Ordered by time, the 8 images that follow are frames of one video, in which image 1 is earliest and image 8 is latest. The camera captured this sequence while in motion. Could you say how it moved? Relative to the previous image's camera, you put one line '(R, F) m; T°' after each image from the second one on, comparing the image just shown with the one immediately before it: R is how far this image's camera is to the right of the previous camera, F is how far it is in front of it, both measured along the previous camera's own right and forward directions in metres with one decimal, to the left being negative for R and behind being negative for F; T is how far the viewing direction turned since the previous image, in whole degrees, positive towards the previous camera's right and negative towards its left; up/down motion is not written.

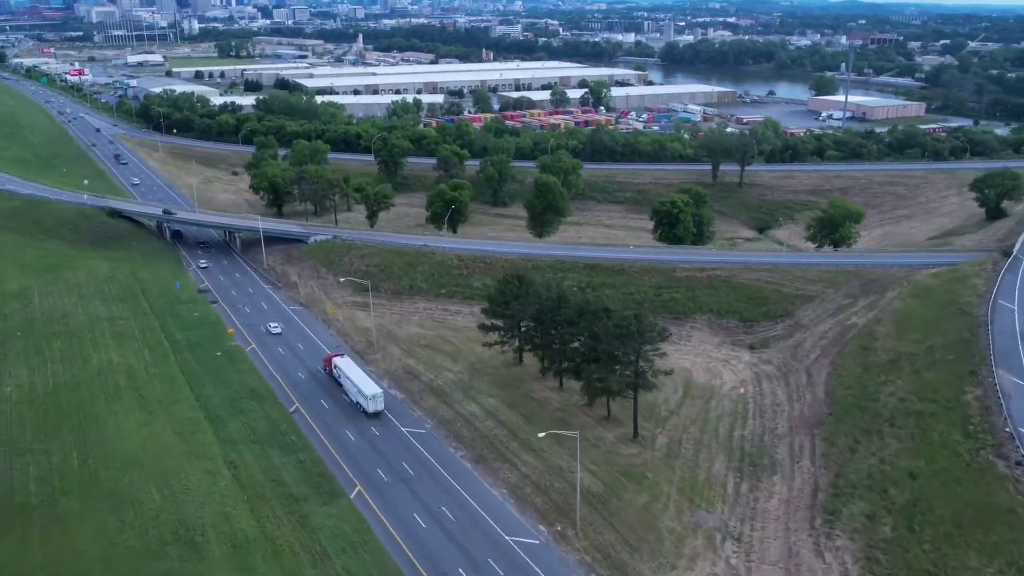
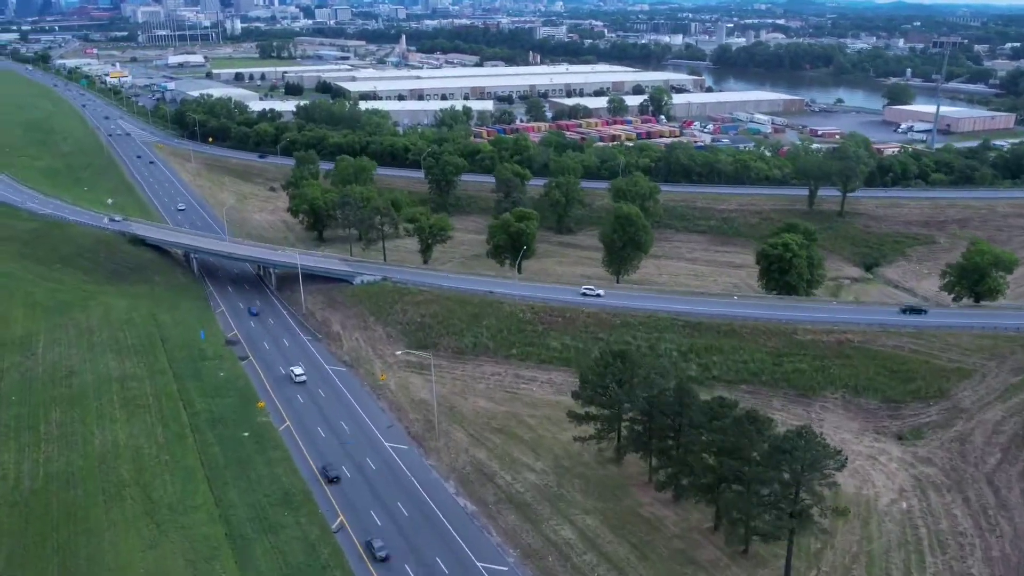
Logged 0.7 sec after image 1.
(-2.1, +7.3) m; -2°
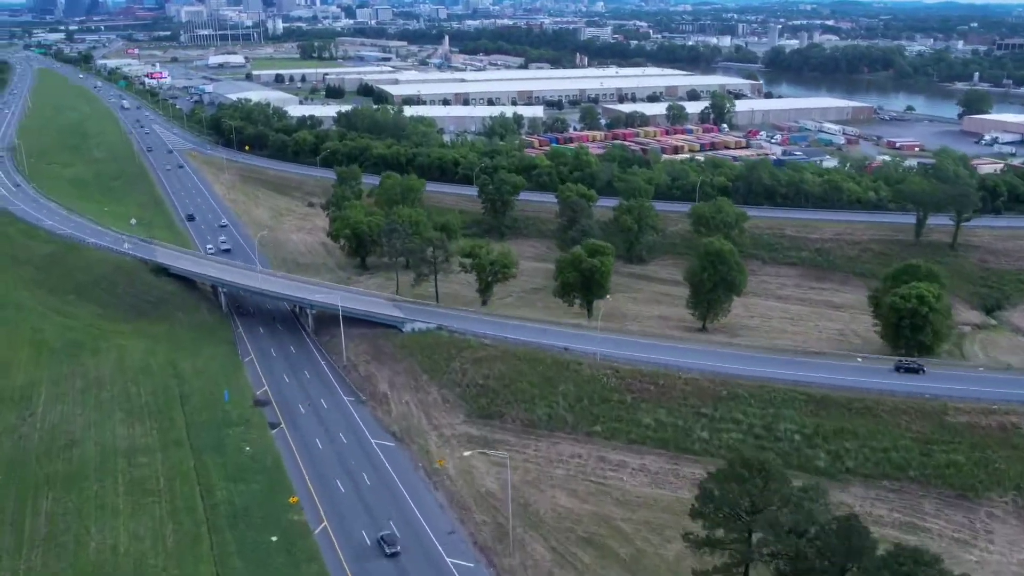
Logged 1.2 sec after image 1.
(-1.7, +6.3) m; -2°
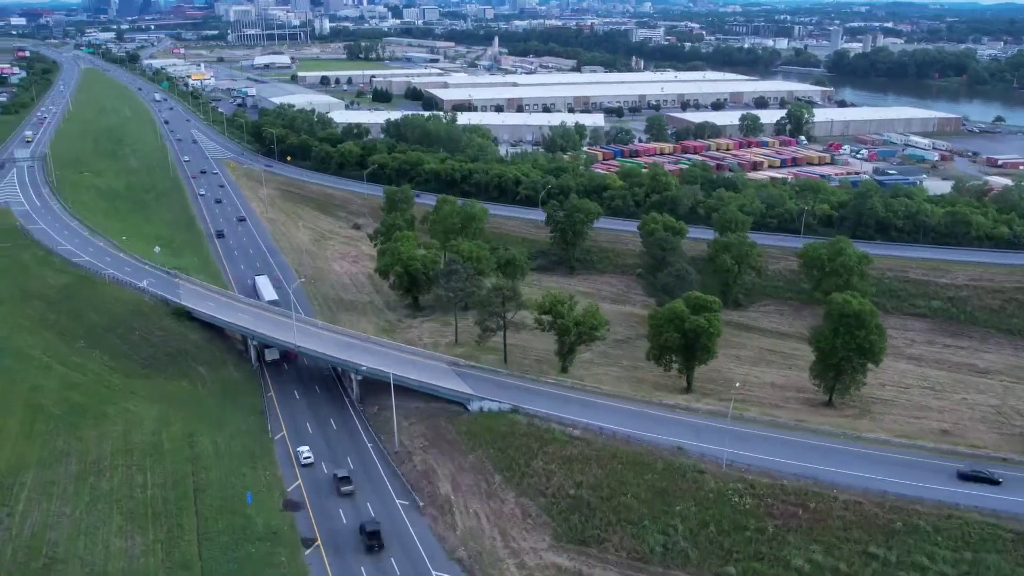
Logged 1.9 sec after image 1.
(-1.8, +7.2) m; -3°
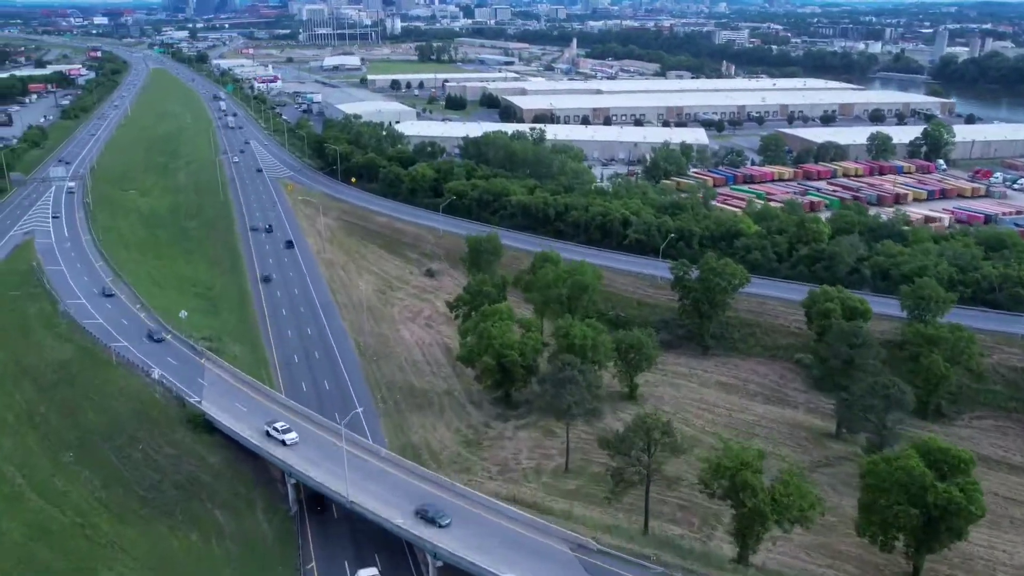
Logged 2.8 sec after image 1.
(-2.5, +10.9) m; -4°
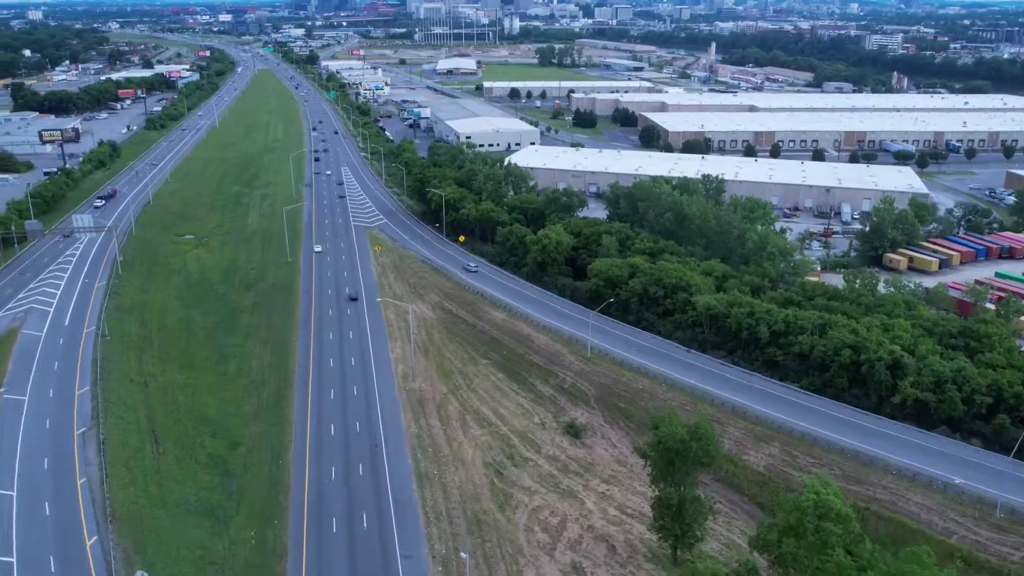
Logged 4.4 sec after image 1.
(-3.4, +18.5) m; -7°
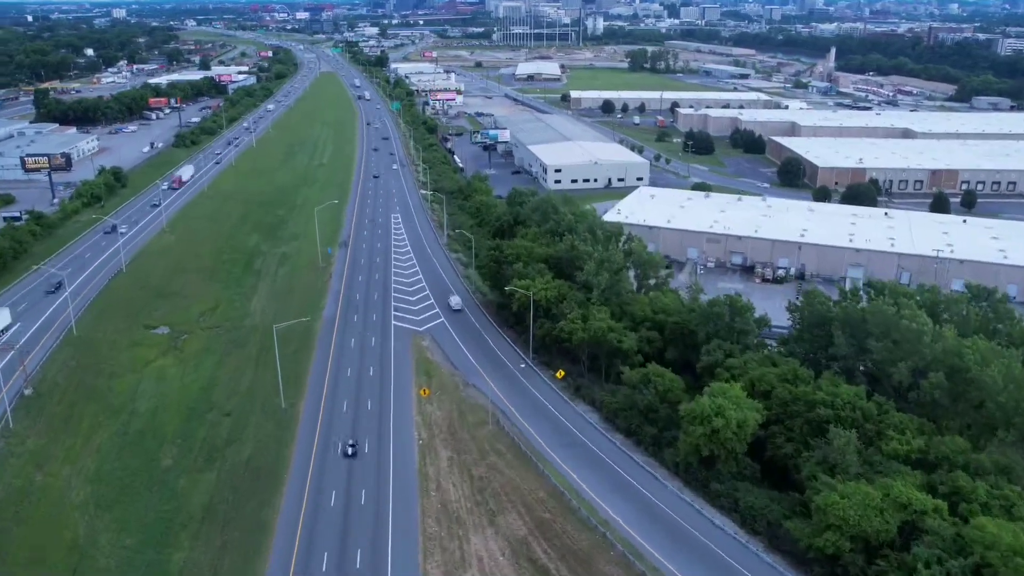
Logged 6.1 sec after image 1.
(-2.3, +20.1) m; -5°
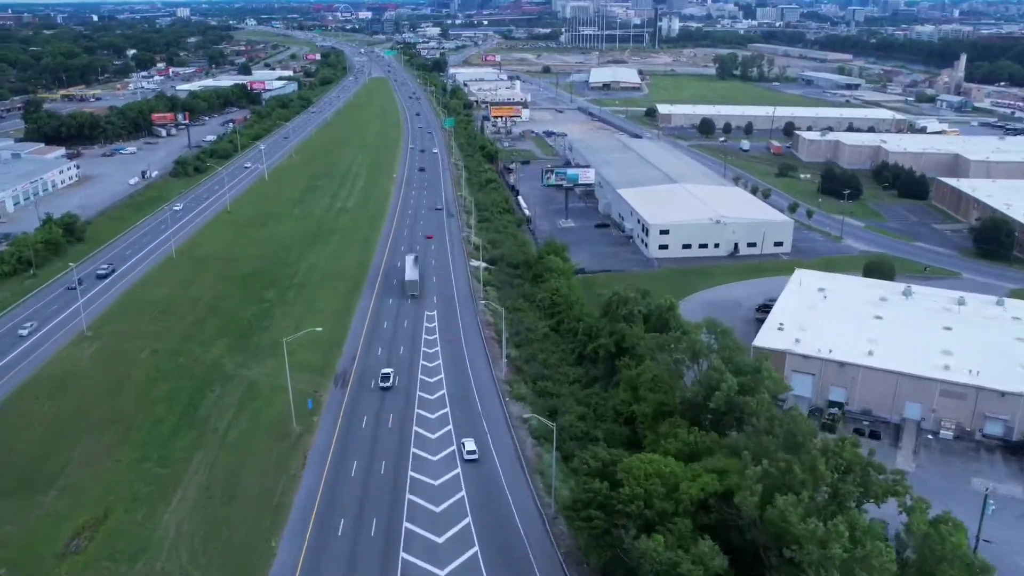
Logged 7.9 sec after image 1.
(-1.6, +20.0) m; -4°
